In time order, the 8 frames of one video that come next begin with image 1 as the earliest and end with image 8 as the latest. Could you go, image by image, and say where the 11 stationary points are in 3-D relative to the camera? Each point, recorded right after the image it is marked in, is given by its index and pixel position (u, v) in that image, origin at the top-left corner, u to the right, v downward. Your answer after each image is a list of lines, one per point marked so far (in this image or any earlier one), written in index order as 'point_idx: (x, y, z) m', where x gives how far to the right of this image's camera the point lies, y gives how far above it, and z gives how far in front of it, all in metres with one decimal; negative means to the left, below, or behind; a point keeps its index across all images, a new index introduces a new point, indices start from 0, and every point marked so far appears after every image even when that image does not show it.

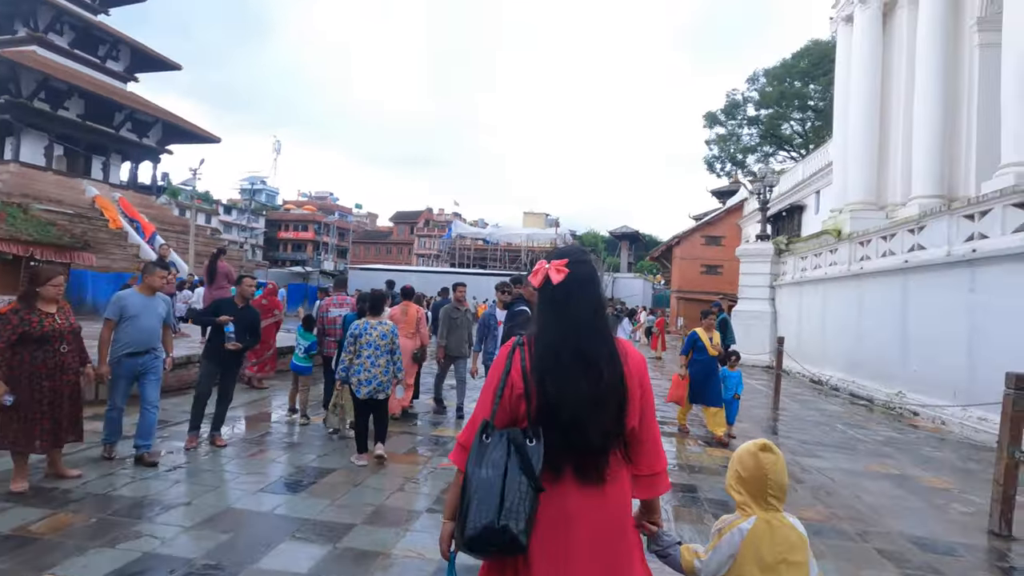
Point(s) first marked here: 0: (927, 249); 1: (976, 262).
0: (+6.7, +0.6, +8.6) m
1: (+6.3, +0.4, +7.4) m
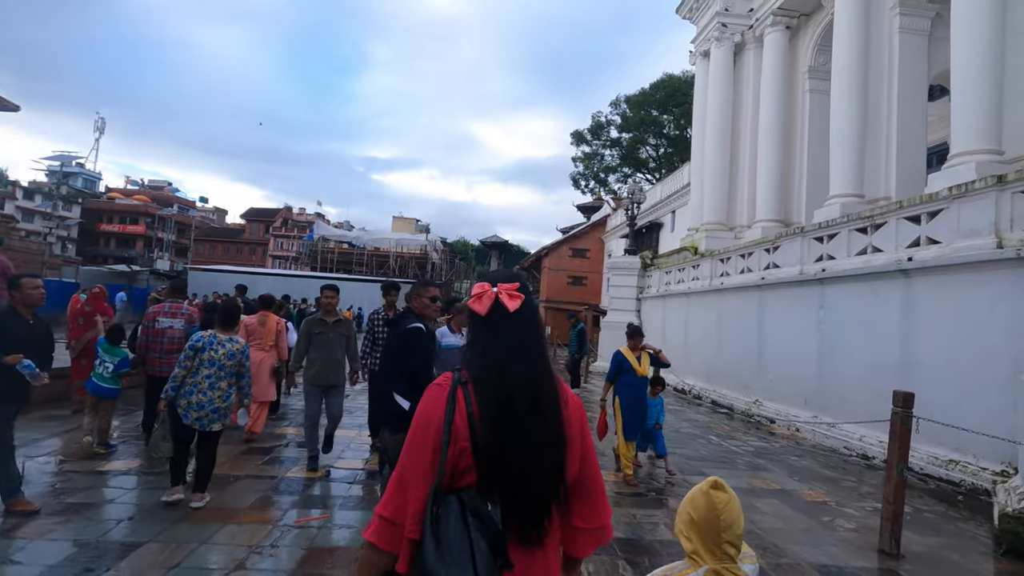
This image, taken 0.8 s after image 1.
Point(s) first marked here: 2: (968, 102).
0: (+4.7, +0.4, +9.3) m
1: (+4.7, +0.1, +8.0) m
2: (+8.0, +3.3, +9.4) m
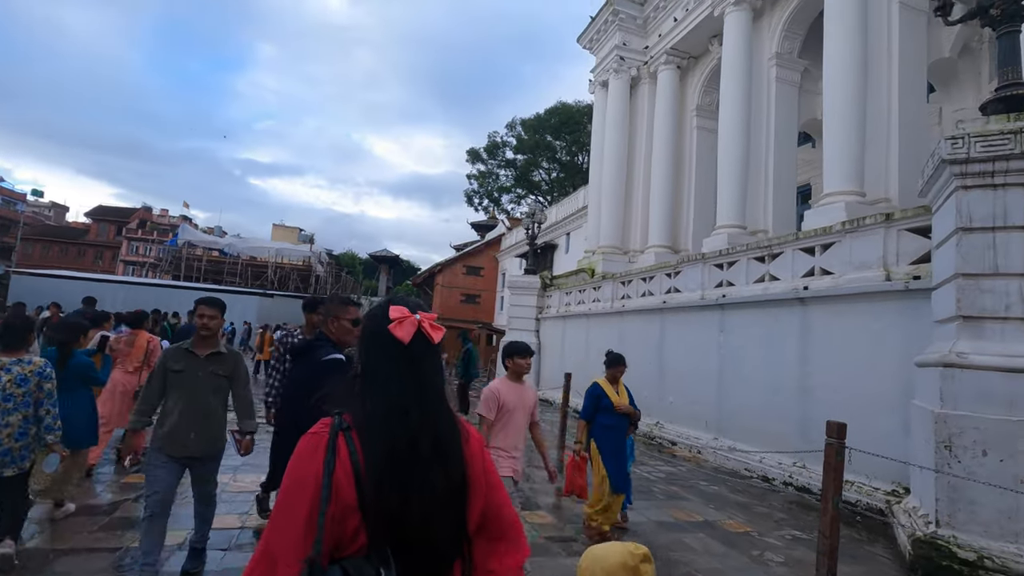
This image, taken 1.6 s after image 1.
0: (+3.1, -0.1, +9.6) m
1: (+3.3, -0.3, +8.3) m
2: (+6.3, +2.8, +10.5) m
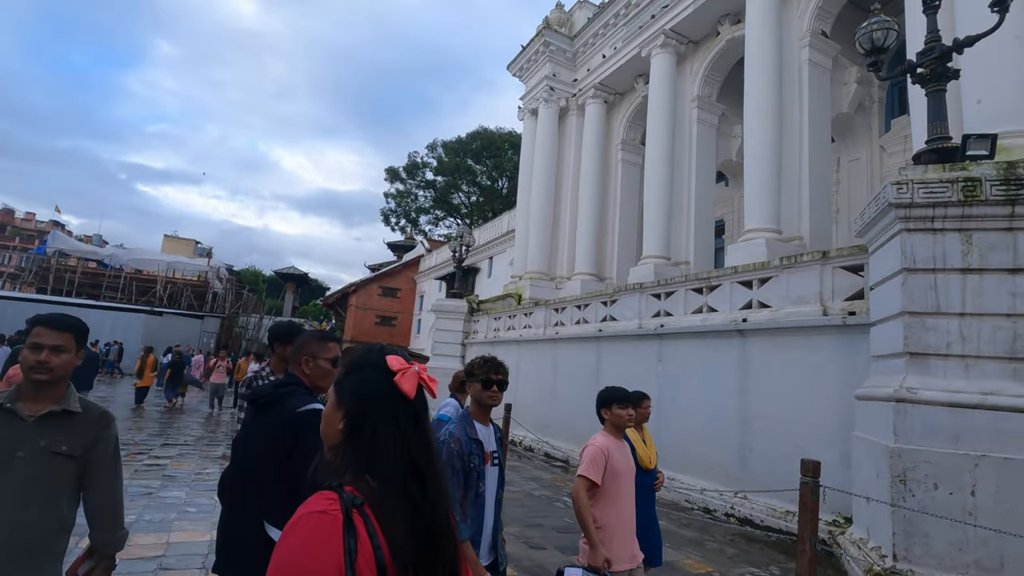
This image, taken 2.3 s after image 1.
0: (+1.9, -0.6, +9.6) m
1: (+2.4, -0.7, +8.4) m
2: (+5.1, +2.1, +11.1) m
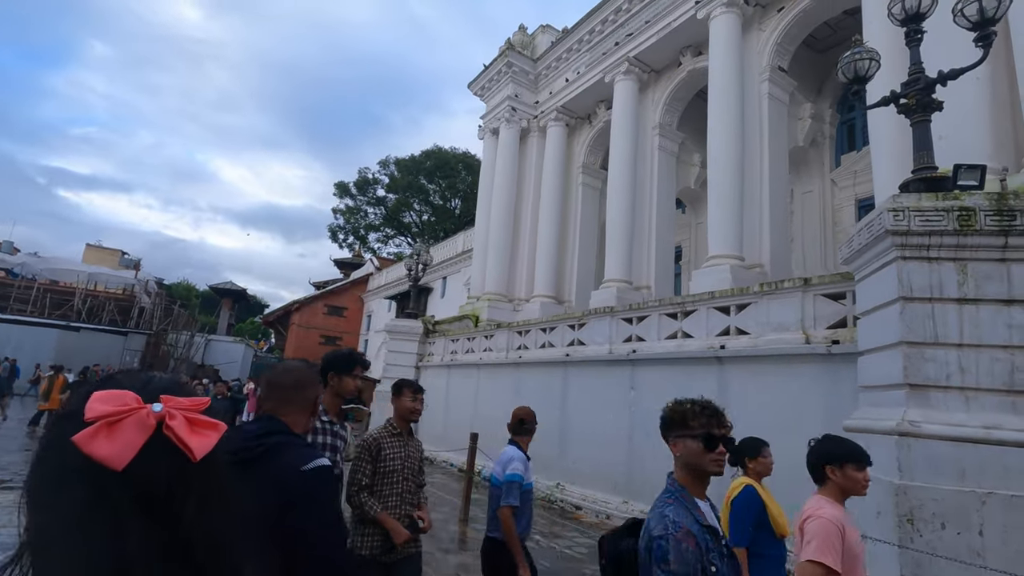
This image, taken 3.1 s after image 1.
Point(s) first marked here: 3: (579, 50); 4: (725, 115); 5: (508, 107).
0: (+1.3, -1.0, +9.3) m
1: (+1.9, -1.1, +8.1) m
2: (+4.4, +1.6, +11.2) m
3: (+2.1, +7.4, +16.6) m
4: (+4.6, +3.8, +11.6) m
5: (-0.1, +6.1, +17.9) m
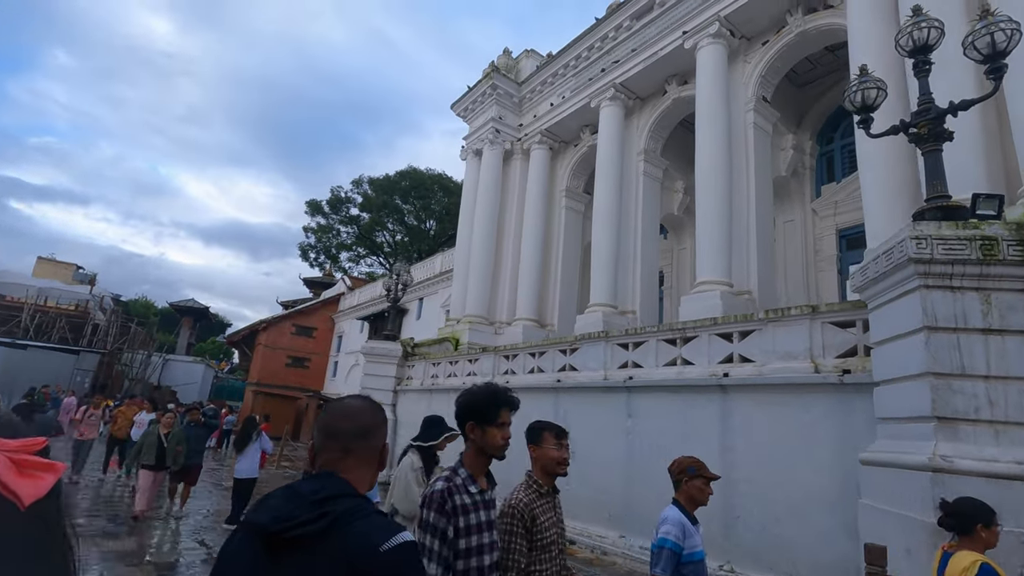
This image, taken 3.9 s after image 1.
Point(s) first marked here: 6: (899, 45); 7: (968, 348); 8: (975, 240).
0: (+1.2, -1.4, +9.1) m
1: (+1.8, -1.5, +7.9) m
2: (+4.1, +1.0, +11.2) m
3: (+1.6, +6.6, +16.7) m
4: (+4.4, +3.2, +11.8) m
5: (-0.6, +5.3, +17.8) m
6: (+4.1, +2.6, +5.6) m
7: (+3.7, -0.5, +4.3) m
8: (+3.8, +0.4, +4.4) m
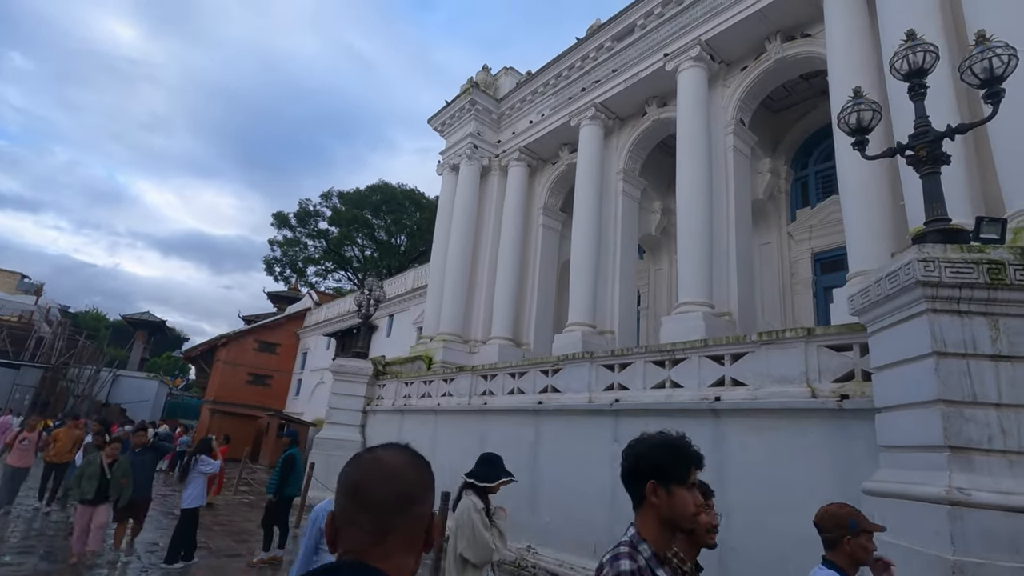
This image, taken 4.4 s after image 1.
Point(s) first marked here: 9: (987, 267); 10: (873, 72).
0: (+0.8, -1.7, +8.7) m
1: (+1.5, -1.7, +7.6) m
2: (+3.7, +0.6, +11.2) m
3: (+1.0, +6.1, +16.6) m
4: (+4.0, +2.7, +11.8) m
5: (-1.4, +4.8, +17.6) m
6: (+4.0, +2.3, +5.6) m
7: (+3.6, -0.7, +4.2) m
8: (+3.8, +0.2, +4.3) m
9: (+3.8, +0.2, +4.3) m
10: (+6.4, +3.8, +9.5) m
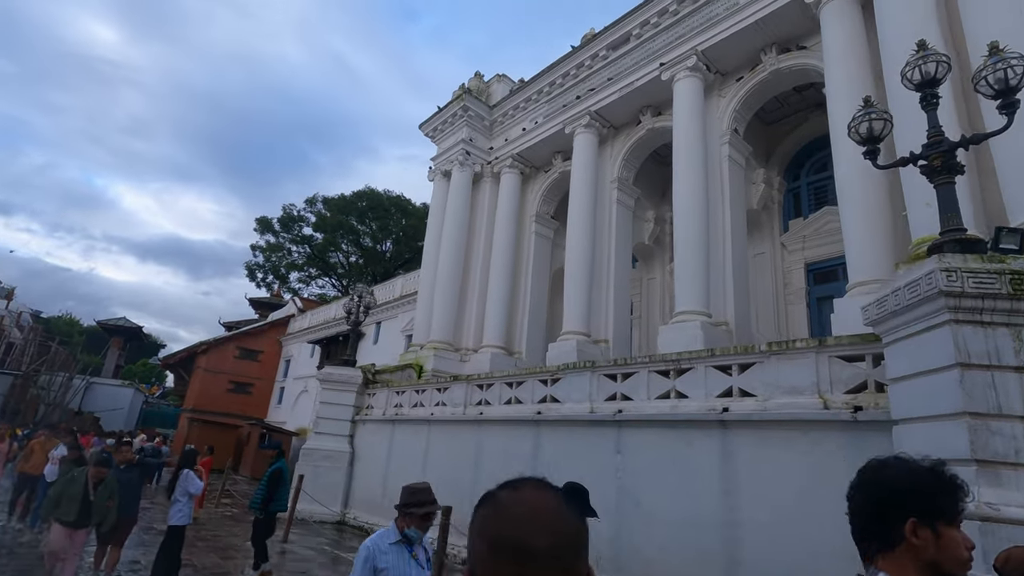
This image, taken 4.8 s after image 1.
0: (+0.8, -1.8, +8.6) m
1: (+1.5, -1.9, +7.4) m
2: (+3.6, +0.4, +11.1) m
3: (+0.8, +5.8, +16.6) m
4: (+3.9, +2.5, +11.8) m
5: (-1.6, +4.5, +17.5) m
6: (+4.1, +2.2, +5.6) m
7: (+3.8, -0.8, +4.1) m
8: (+3.9, +0.1, +4.3) m
9: (+4.0, +0.1, +4.3) m
10: (+6.4, +3.6, +9.6) m
